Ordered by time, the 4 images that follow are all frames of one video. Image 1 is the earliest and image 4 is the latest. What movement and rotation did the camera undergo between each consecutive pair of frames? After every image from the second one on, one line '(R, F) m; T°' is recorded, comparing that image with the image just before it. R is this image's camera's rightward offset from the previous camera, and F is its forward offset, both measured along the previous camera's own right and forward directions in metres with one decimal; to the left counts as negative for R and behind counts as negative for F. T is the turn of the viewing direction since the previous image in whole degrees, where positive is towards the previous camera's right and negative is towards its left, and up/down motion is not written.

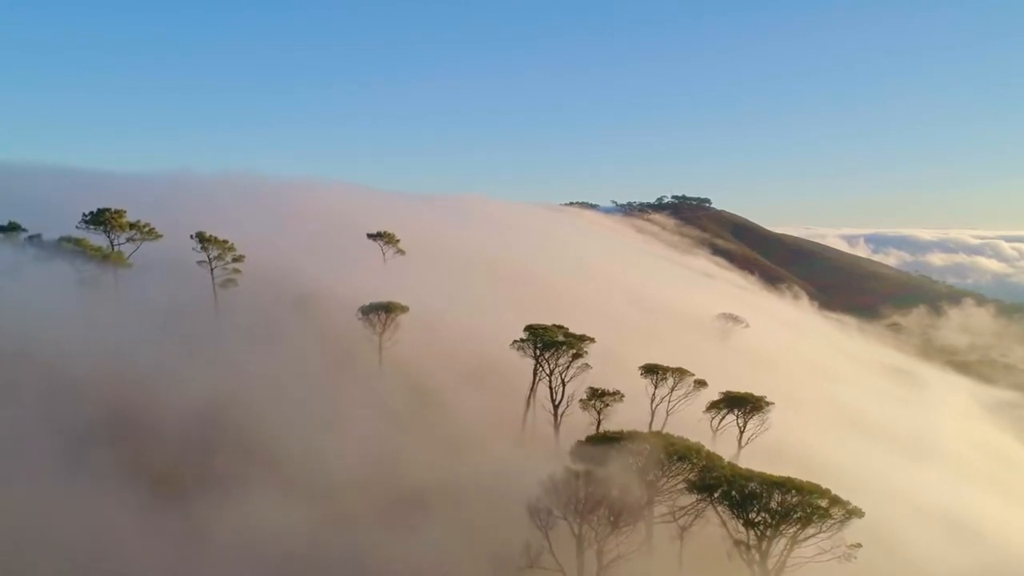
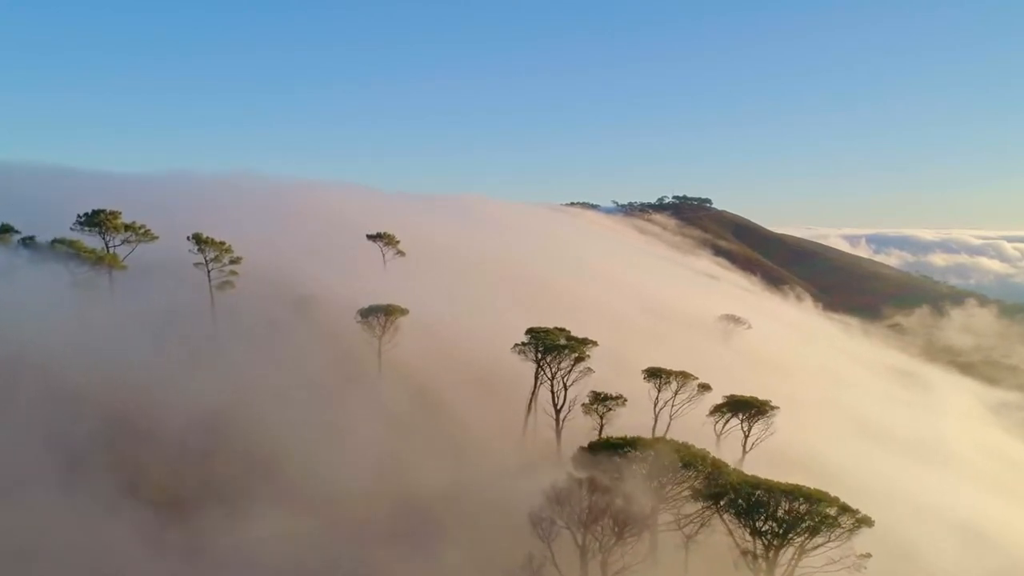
(-0.1, +1.2) m; 0°
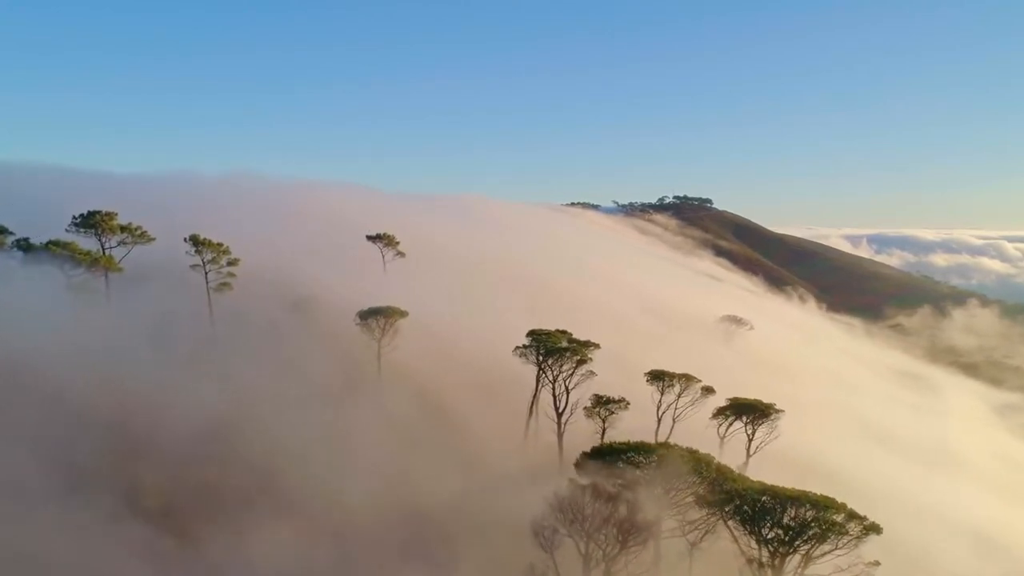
(-0.1, +1.0) m; 0°
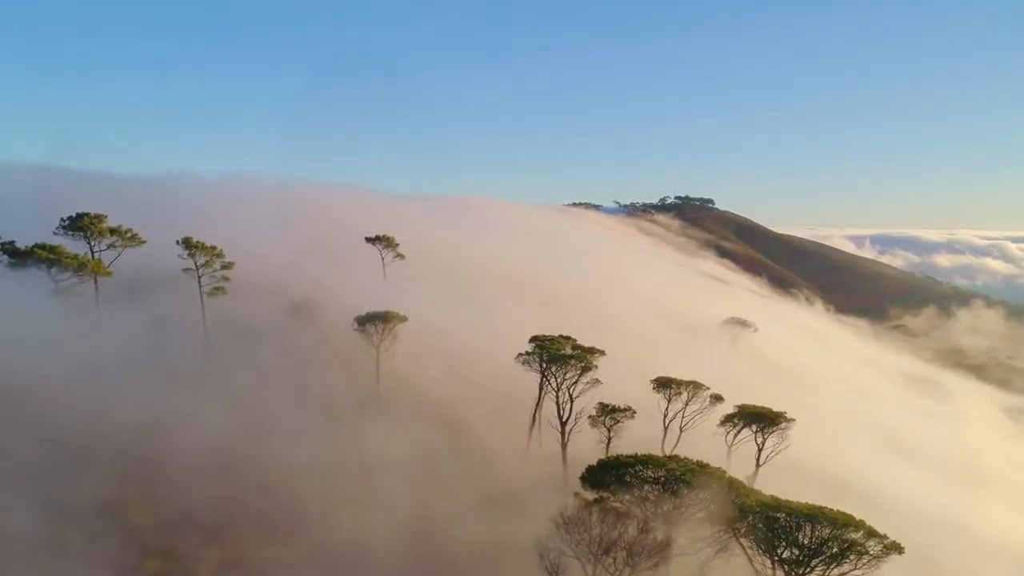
(-0.2, +2.6) m; 0°
